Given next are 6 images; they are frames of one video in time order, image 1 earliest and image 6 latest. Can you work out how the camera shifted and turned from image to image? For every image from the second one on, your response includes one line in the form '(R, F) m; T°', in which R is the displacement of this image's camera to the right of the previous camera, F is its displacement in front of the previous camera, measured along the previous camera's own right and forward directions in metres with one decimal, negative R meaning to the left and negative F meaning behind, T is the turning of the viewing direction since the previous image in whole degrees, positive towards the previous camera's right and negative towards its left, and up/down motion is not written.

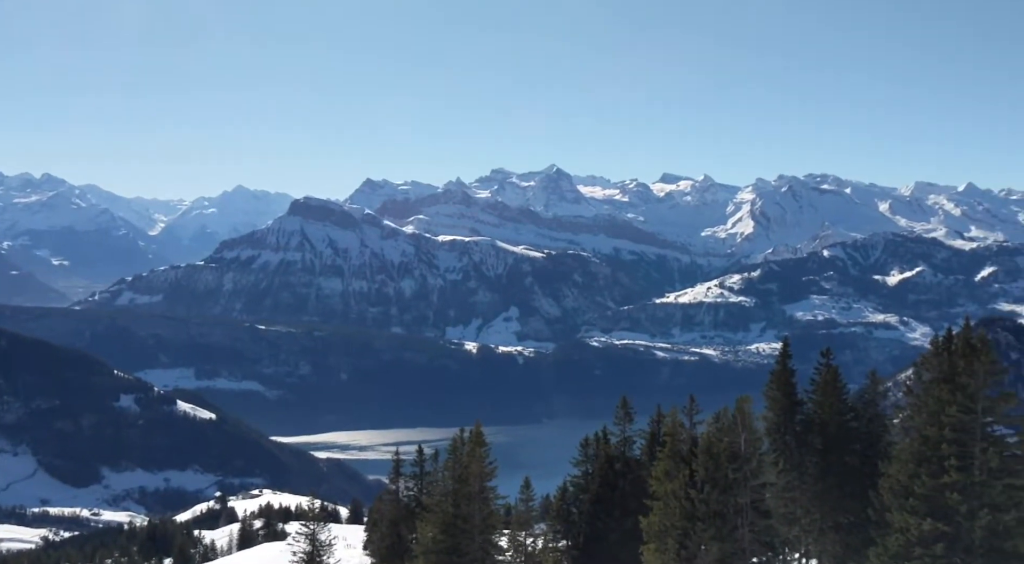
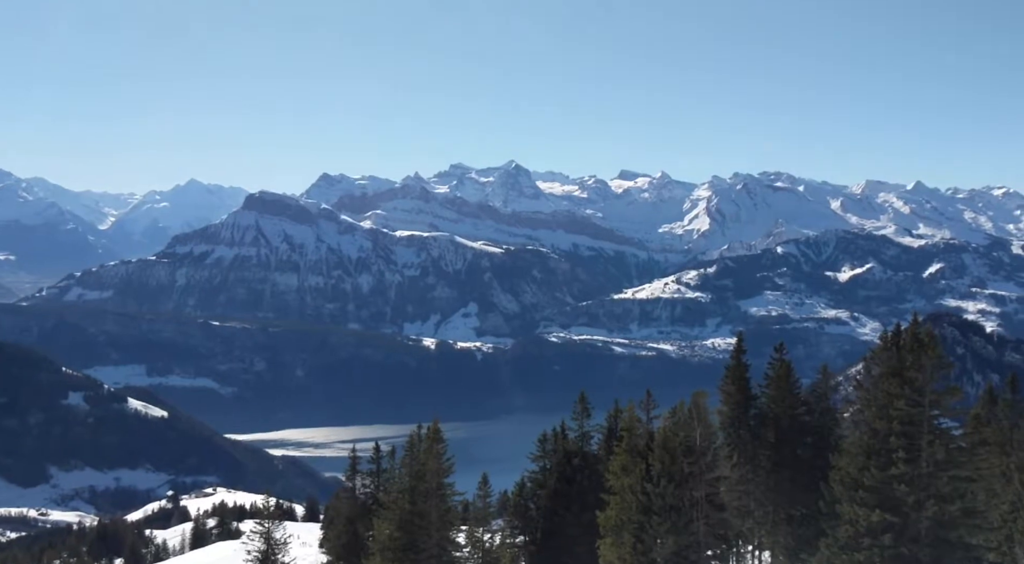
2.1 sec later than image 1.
(+0.1, -0.8) m; +2°
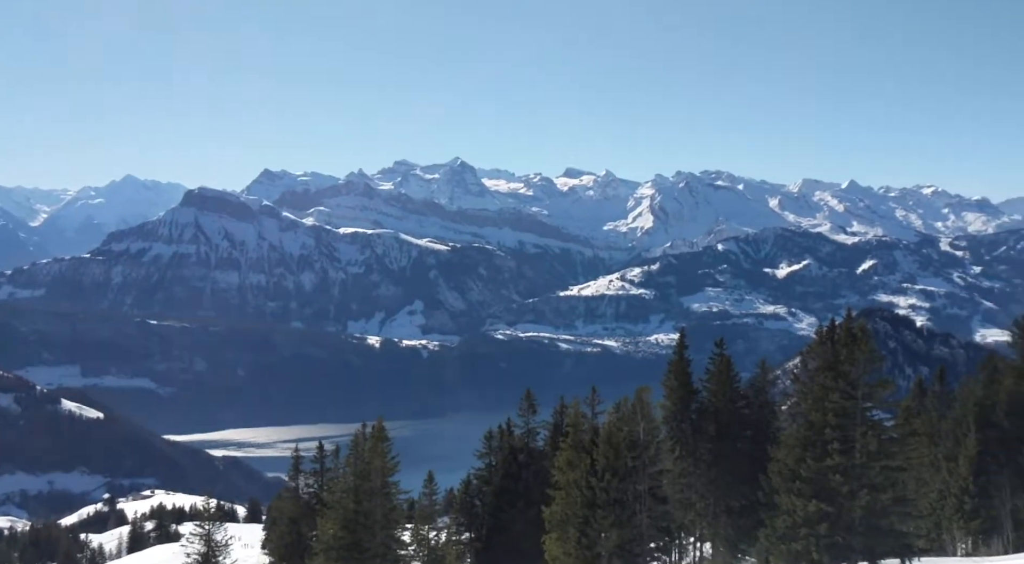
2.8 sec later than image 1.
(+0.1, -1.3) m; +3°
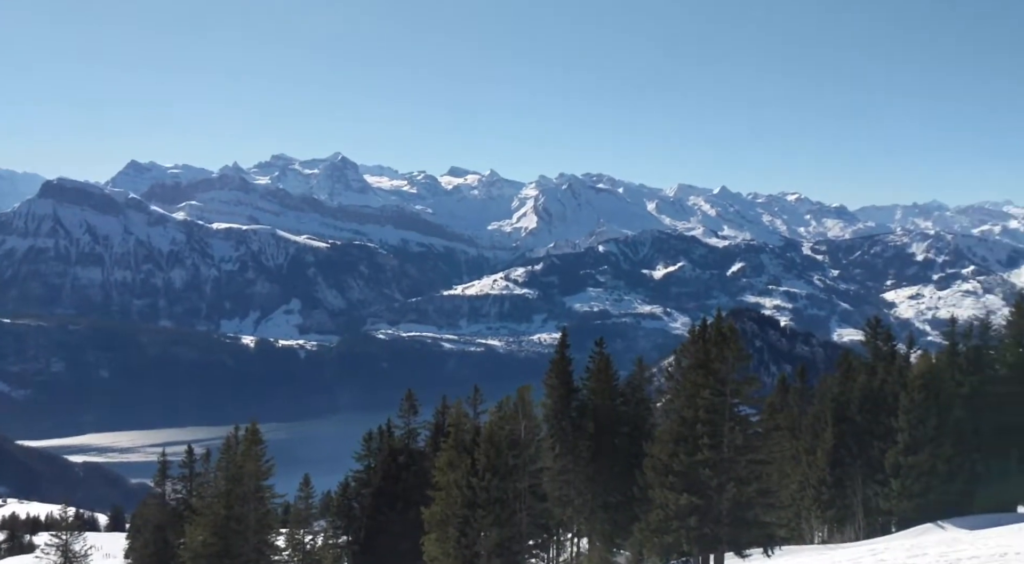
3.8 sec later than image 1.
(+0.5, -0.7) m; +5°
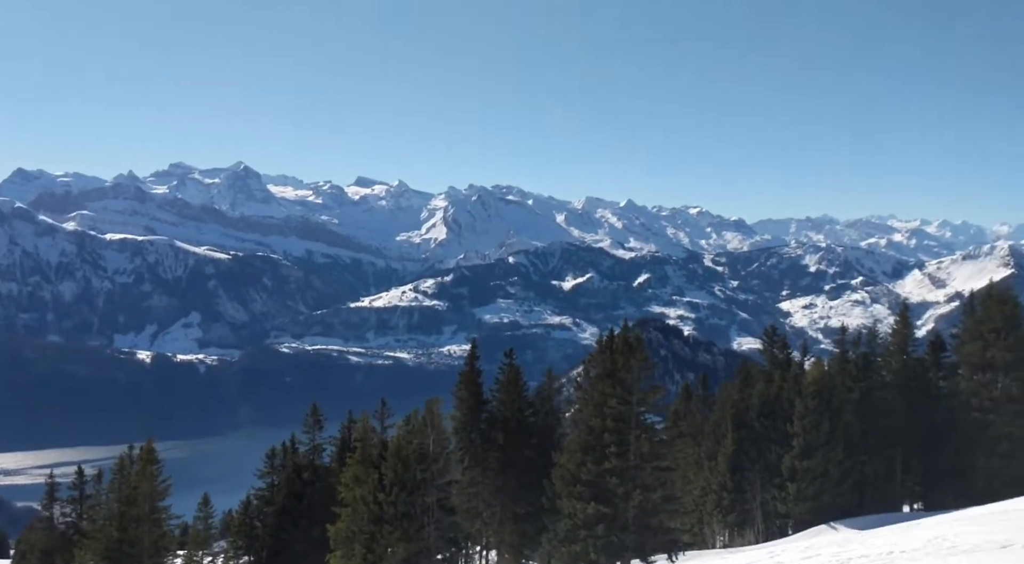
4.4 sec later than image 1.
(+0.5, +2.4) m; +4°
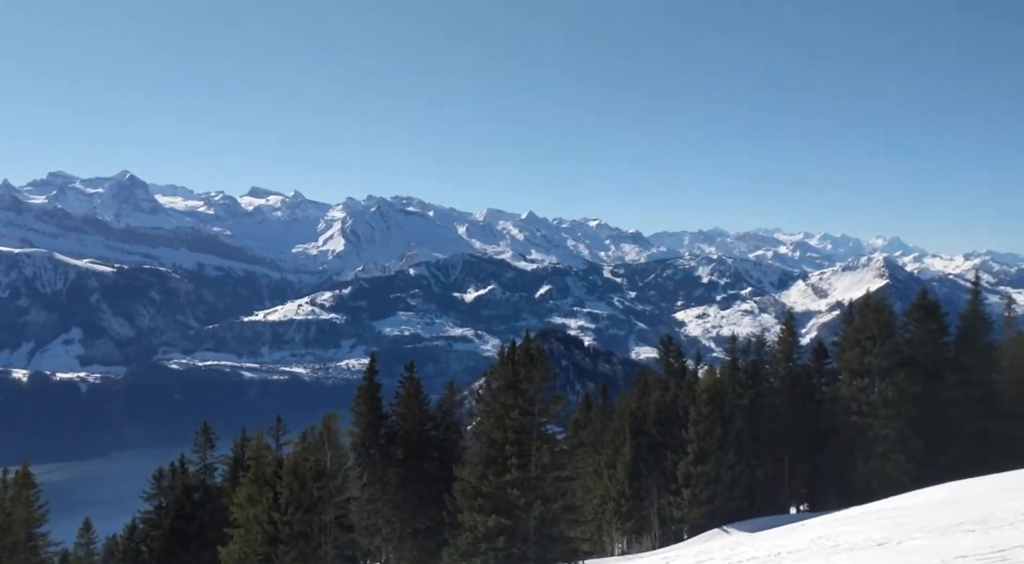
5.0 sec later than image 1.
(+0.5, +2.9) m; +5°
